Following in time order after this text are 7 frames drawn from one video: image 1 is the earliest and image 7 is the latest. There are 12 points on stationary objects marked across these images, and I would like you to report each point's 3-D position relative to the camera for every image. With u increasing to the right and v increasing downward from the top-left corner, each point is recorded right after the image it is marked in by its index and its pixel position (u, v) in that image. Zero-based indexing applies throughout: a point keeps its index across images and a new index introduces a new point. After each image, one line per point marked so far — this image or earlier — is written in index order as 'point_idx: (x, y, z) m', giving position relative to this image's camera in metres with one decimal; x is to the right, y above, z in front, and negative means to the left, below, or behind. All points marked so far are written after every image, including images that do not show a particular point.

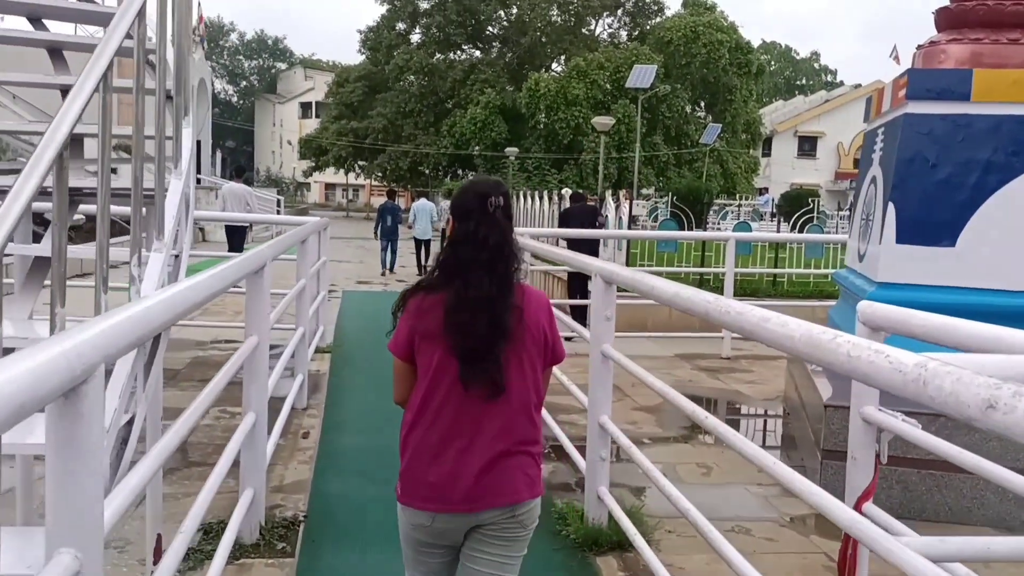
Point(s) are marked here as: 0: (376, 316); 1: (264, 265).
0: (-1.5, -0.3, +9.5) m
1: (-1.0, +0.1, +3.3) m
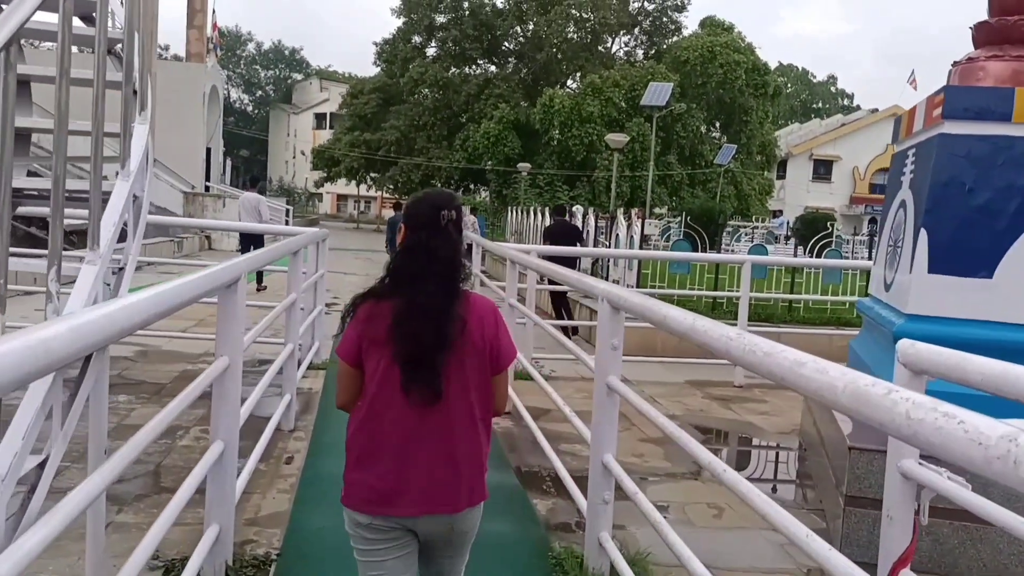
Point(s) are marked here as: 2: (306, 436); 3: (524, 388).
0: (-1.5, -0.5, +9.2) m
1: (-1.0, 0.0, +3.1) m
2: (-1.3, -0.9, +5.1) m
3: (+0.1, -0.8, +6.6) m
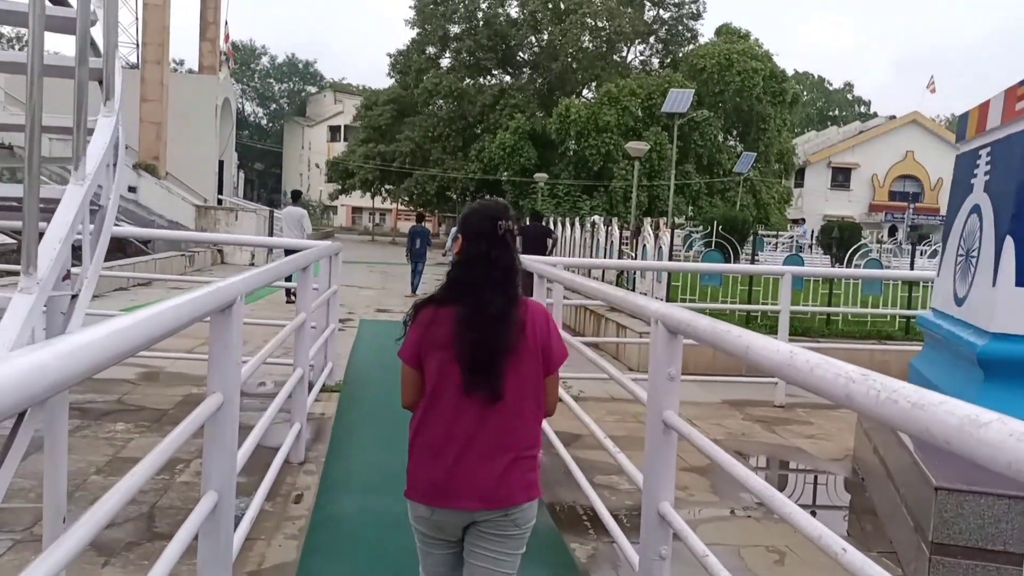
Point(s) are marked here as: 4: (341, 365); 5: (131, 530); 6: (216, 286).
0: (-1.2, -0.7, +8.8) m
1: (-0.9, 0.0, +2.6) m
2: (-1.1, -1.0, +4.7) m
3: (+0.3, -0.9, +6.1) m
4: (-1.6, -0.7, +7.8) m
5: (-1.6, -1.0, +3.6) m
6: (-0.9, 0.0, +2.5) m
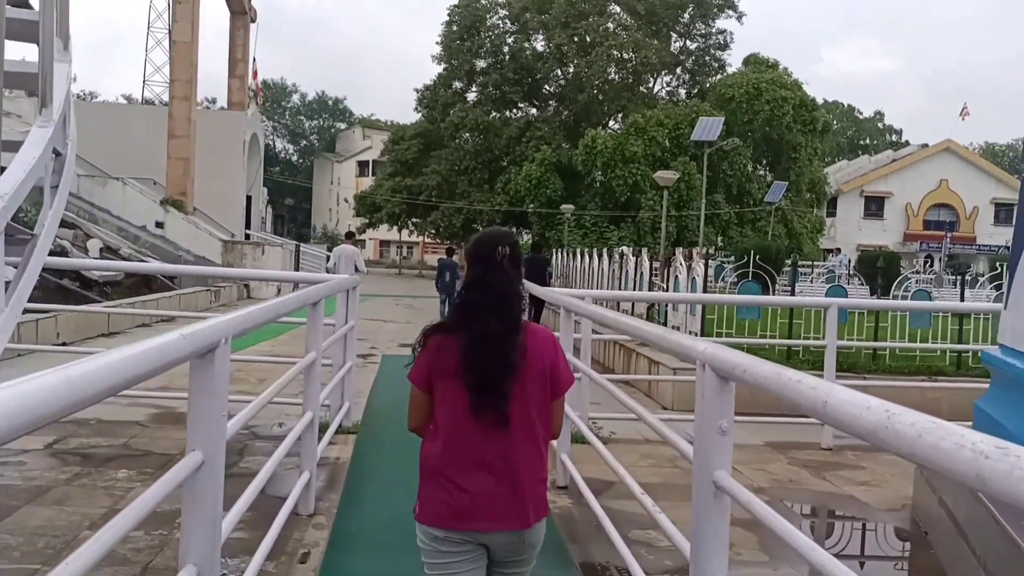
0: (-0.9, -1.0, +8.4) m
1: (-0.8, -0.2, +2.3) m
2: (-1.0, -1.2, +4.3) m
3: (+0.5, -1.1, +5.7) m
4: (-1.3, -1.0, +7.4) m
5: (-1.5, -1.2, +3.2) m
6: (-0.8, -0.1, +2.2) m
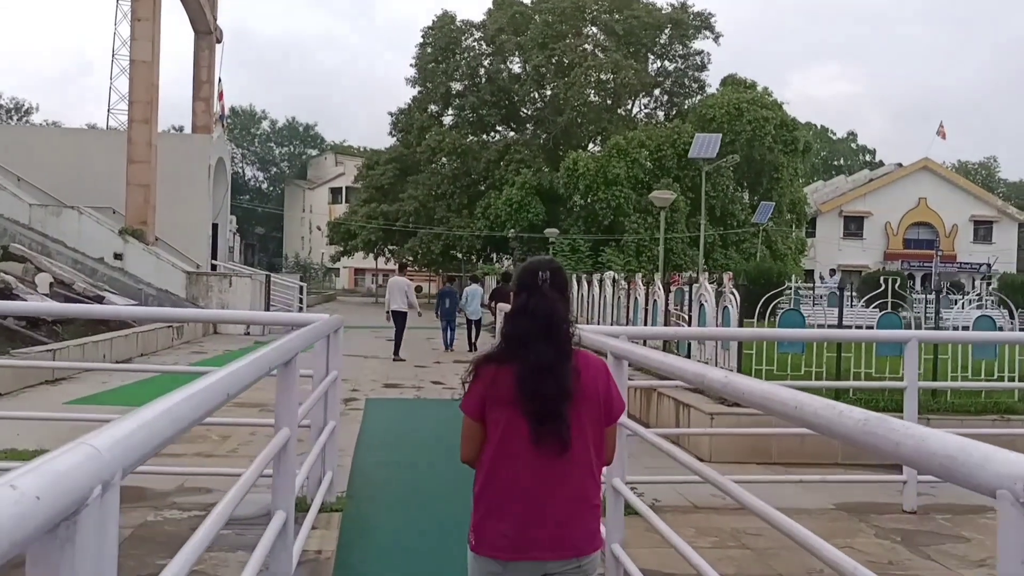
0: (-0.9, -1.3, +7.2) m
1: (-0.6, -0.3, +1.2) m
2: (-0.8, -1.4, +3.1) m
3: (+0.6, -1.3, +4.6) m
4: (-1.2, -1.3, +6.2) m
5: (-1.3, -1.4, +2.0) m
6: (-0.6, -0.2, +1.0) m
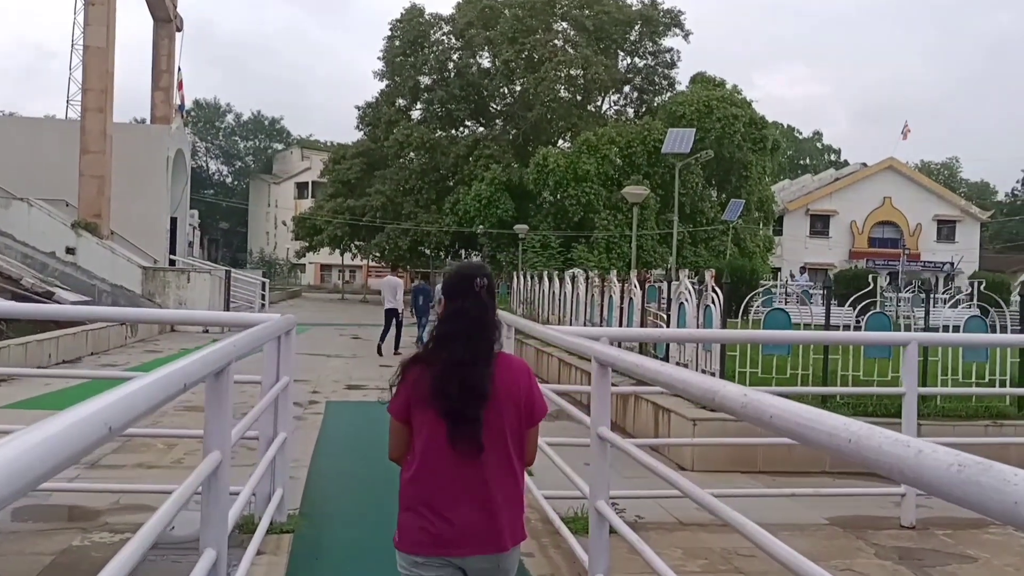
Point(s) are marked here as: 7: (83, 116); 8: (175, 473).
0: (-1.1, -1.3, +6.8) m
1: (-0.6, -0.3, +0.7) m
2: (-0.8, -1.4, +2.6) m
3: (+0.5, -1.3, +4.1) m
4: (-1.4, -1.3, +5.7) m
5: (-1.3, -1.3, +1.5) m
6: (-0.6, -0.2, +0.6) m
7: (-9.5, +3.8, +18.6) m
8: (-2.3, -1.3, +5.7) m
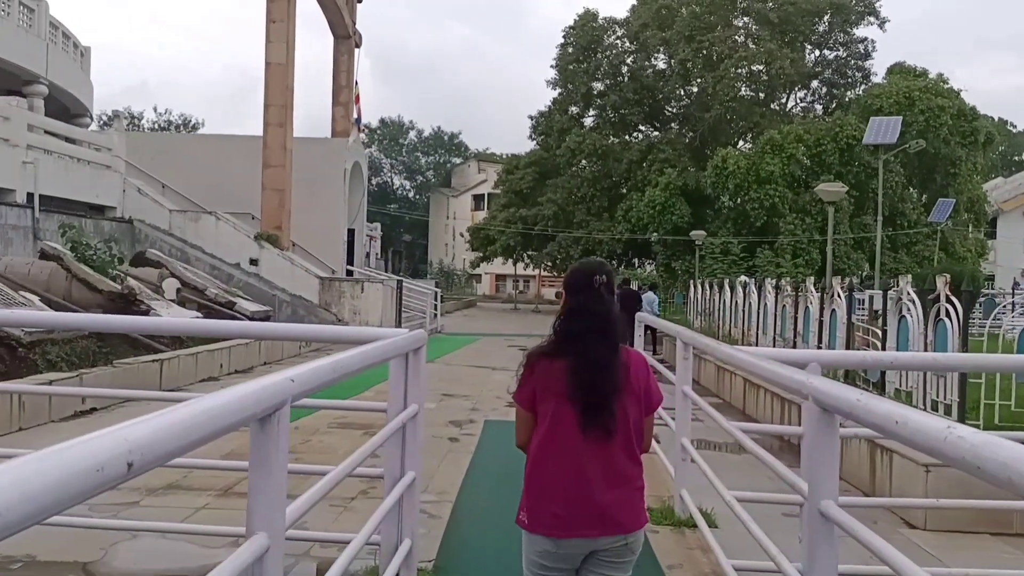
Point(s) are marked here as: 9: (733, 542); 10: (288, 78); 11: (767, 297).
0: (+0.1, -1.4, +5.9) m
1: (-0.6, -0.3, -0.1) m
2: (-0.5, -1.4, +1.8) m
3: (+1.2, -1.4, +3.0) m
4: (-0.4, -1.4, +5.0) m
5: (-1.2, -1.4, +0.9) m
6: (-0.6, -0.2, -0.2) m
7: (-5.7, +3.6, +19.3) m
8: (-1.2, -1.3, +5.1) m
9: (+1.2, -1.3, +4.5) m
10: (-5.2, +4.9, +19.5) m
11: (+3.6, -0.1, +11.8) m
